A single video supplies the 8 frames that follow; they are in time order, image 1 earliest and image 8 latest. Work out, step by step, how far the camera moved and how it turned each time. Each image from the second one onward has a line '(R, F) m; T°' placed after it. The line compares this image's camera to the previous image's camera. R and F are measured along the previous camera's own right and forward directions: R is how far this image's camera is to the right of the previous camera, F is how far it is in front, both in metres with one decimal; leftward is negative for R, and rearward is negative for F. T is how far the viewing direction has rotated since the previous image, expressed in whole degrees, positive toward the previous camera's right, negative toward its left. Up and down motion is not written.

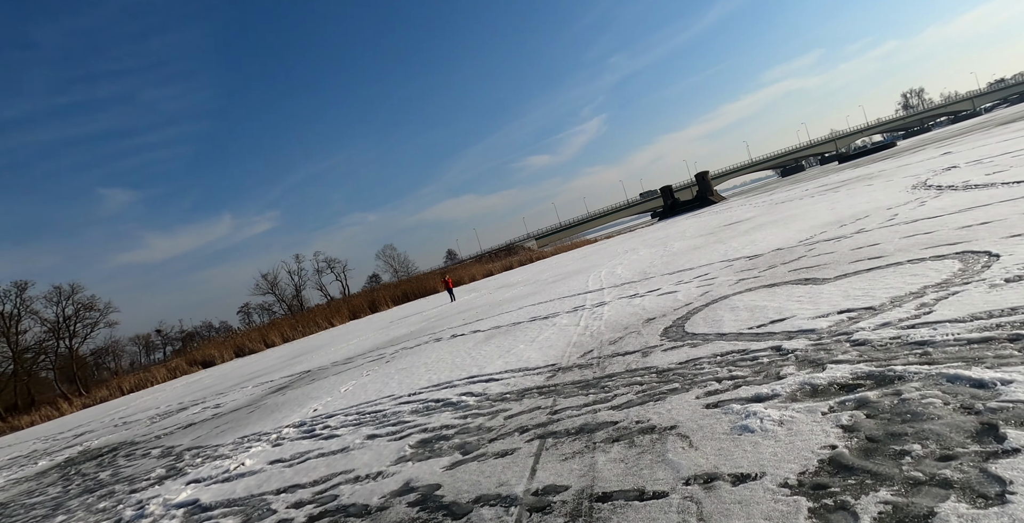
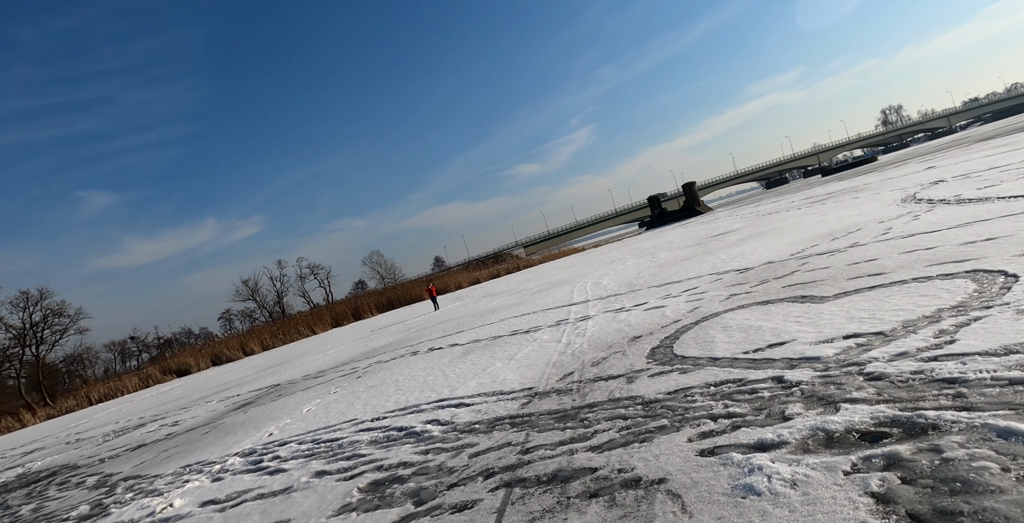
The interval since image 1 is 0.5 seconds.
(+0.1, +0.4) m; +1°
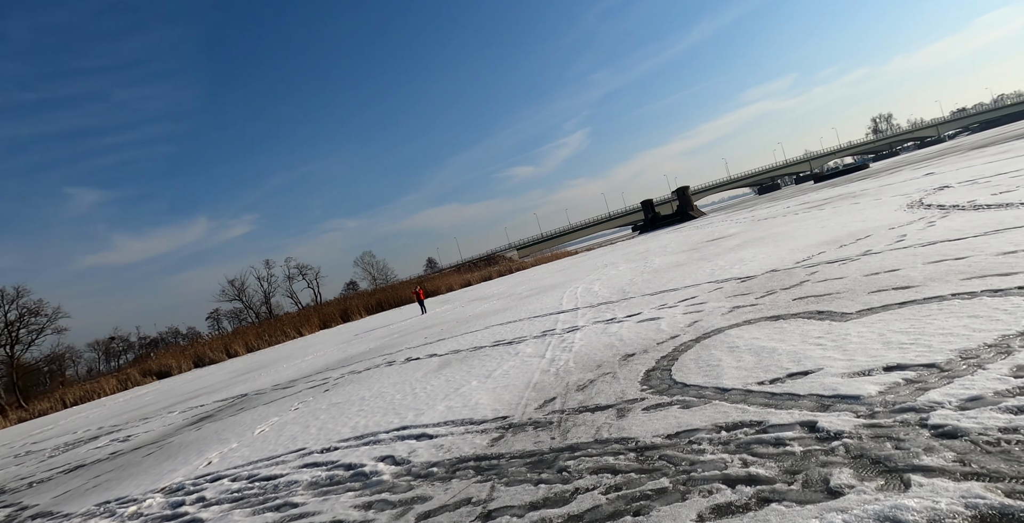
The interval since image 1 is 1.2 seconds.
(+0.2, +0.7) m; +1°
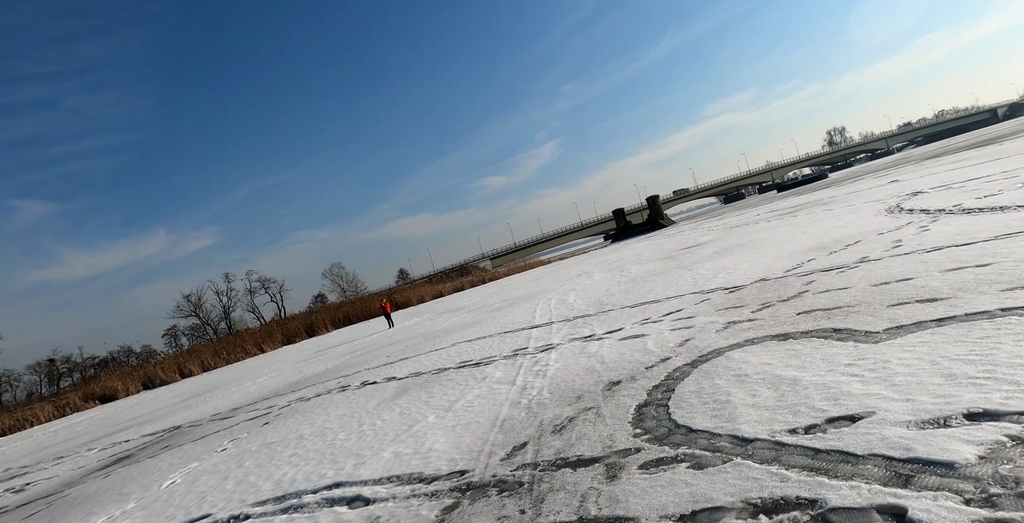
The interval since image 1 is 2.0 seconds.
(+0.1, +0.8) m; +3°
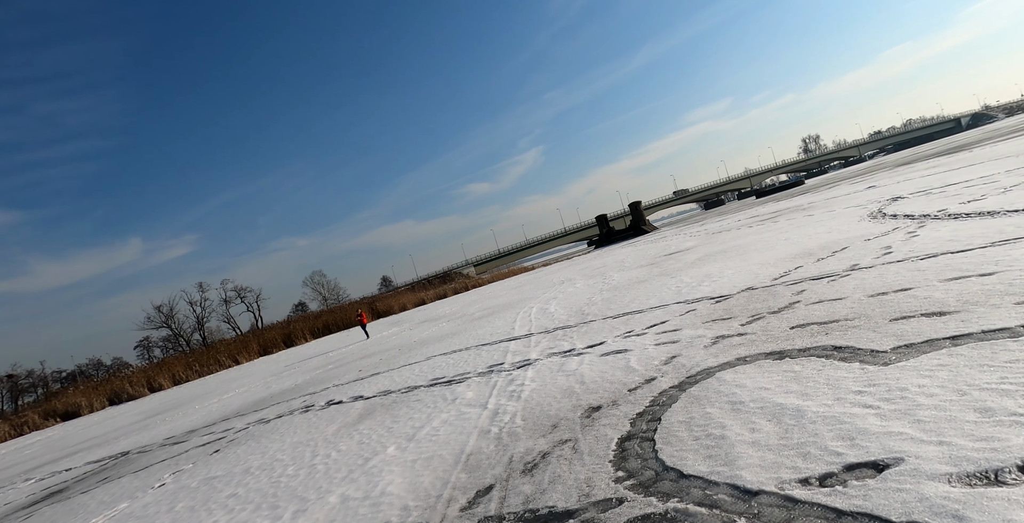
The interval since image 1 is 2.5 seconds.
(+0.1, +0.4) m; +2°
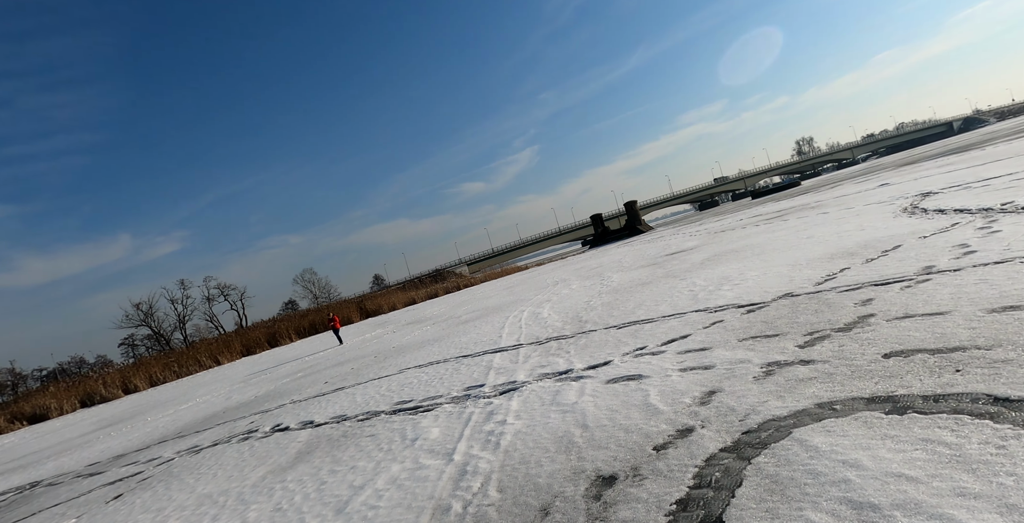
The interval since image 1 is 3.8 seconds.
(+0.1, +1.3) m; +1°
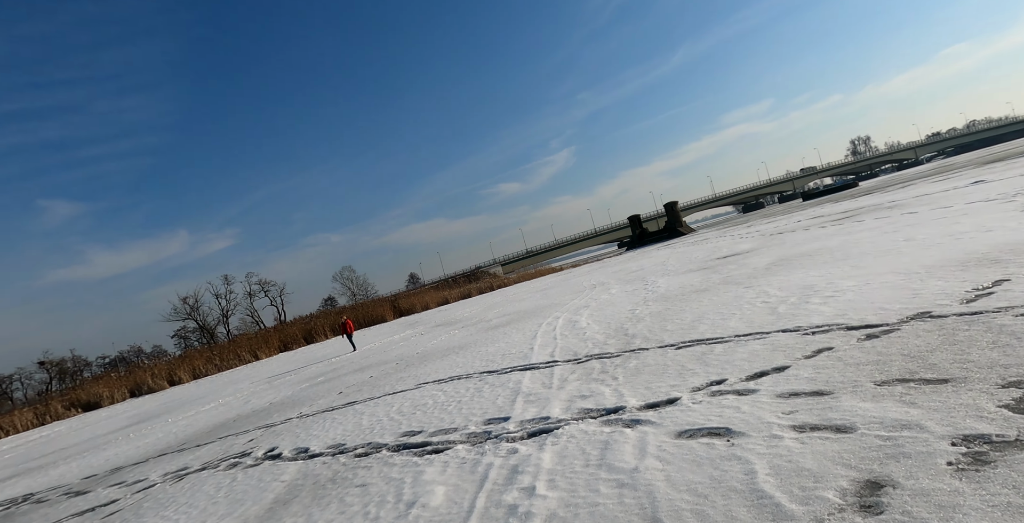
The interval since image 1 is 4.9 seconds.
(0.0, +1.2) m; -4°
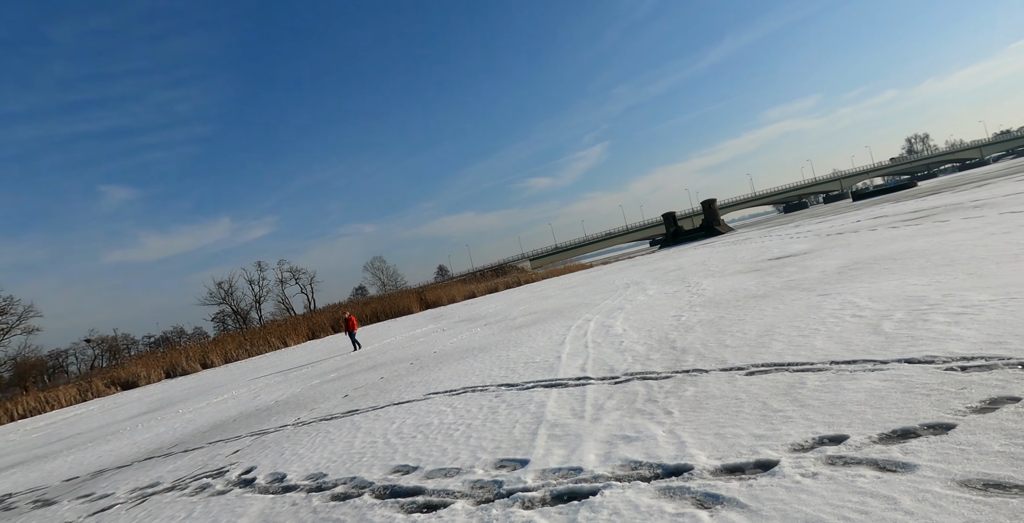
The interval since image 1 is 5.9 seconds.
(0.0, +1.2) m; -3°
